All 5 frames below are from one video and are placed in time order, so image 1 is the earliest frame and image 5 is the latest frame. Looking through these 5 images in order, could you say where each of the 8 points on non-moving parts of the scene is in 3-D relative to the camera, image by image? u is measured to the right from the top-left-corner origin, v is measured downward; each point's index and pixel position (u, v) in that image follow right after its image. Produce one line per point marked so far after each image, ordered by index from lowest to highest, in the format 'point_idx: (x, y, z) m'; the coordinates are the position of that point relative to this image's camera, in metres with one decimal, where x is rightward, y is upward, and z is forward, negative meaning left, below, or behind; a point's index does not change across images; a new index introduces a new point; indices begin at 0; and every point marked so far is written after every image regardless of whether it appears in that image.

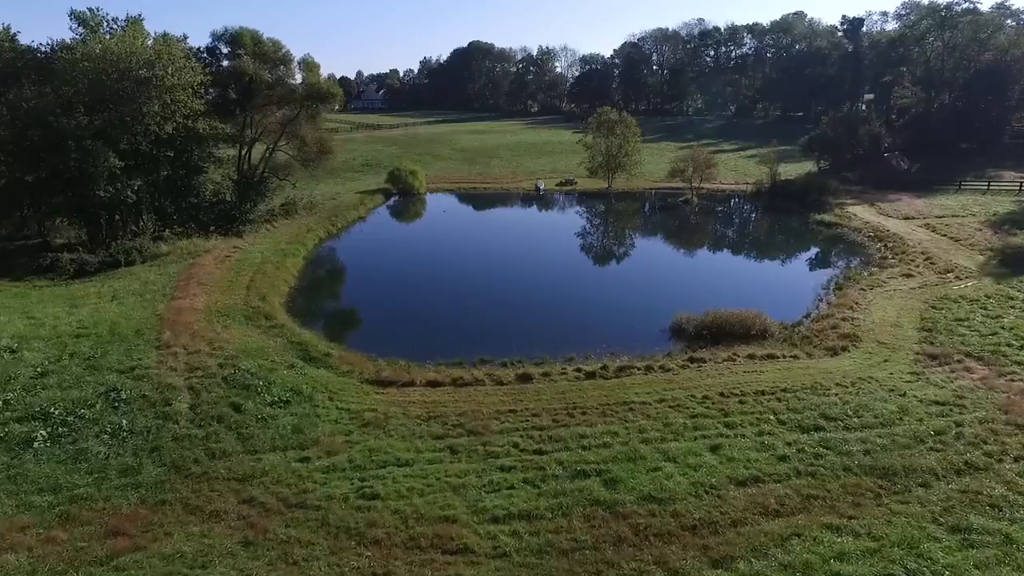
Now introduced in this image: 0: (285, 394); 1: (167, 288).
0: (-3.8, -1.8, +9.2) m
1: (-9.2, 0.0, +14.8) m
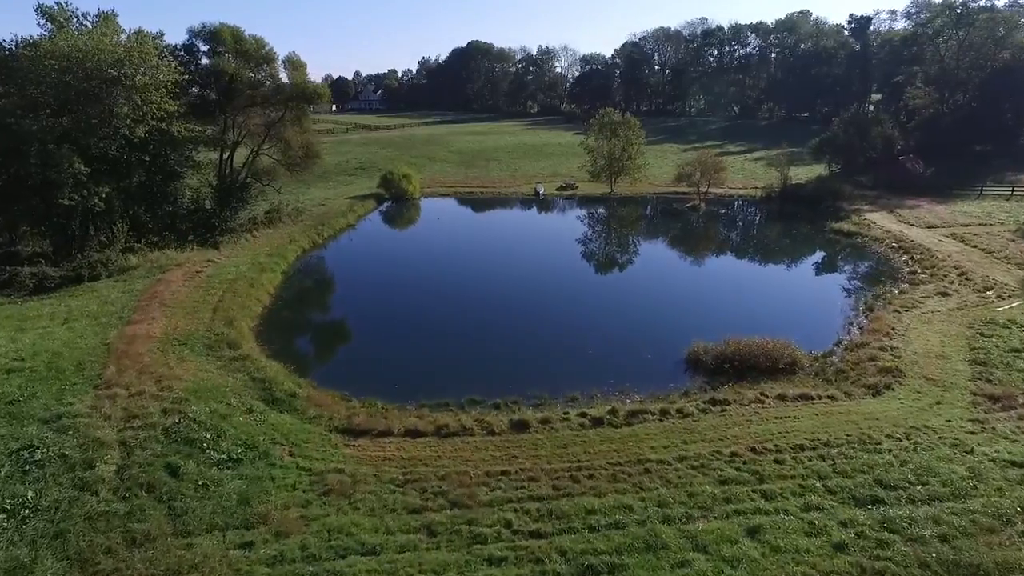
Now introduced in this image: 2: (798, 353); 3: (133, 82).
0: (-3.9, -2.3, +7.8) m
1: (-9.3, -0.5, +13.4) m
2: (+5.7, -1.3, +11.0) m
3: (-12.9, +7.0, +18.9) m
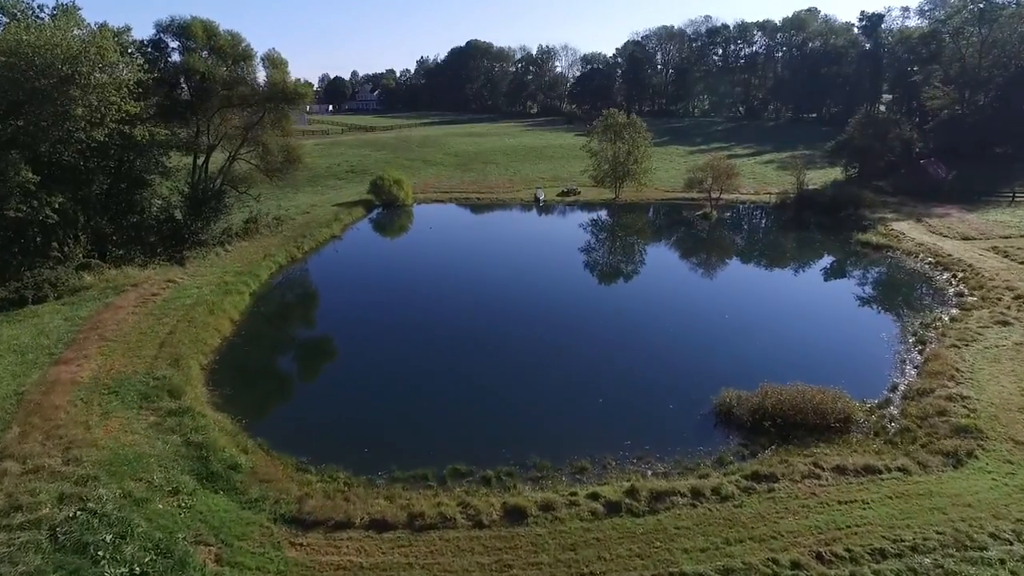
0: (-4.0, -2.9, +5.9) m
1: (-9.4, -1.1, +11.6) m
2: (+5.6, -1.9, +9.2) m
3: (-13.0, +6.4, +17.1) m
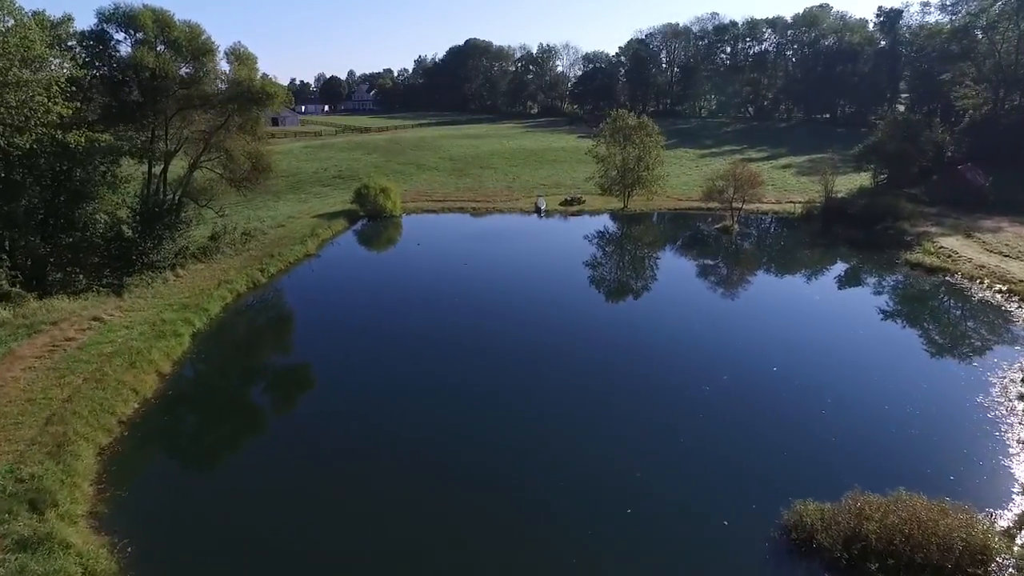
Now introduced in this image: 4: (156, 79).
0: (-4.0, -3.8, +3.3) m
1: (-9.5, -2.0, +8.9) m
2: (+5.5, -2.8, +6.5) m
3: (-13.1, +5.5, +14.4) m
4: (-11.8, +6.9, +18.3) m
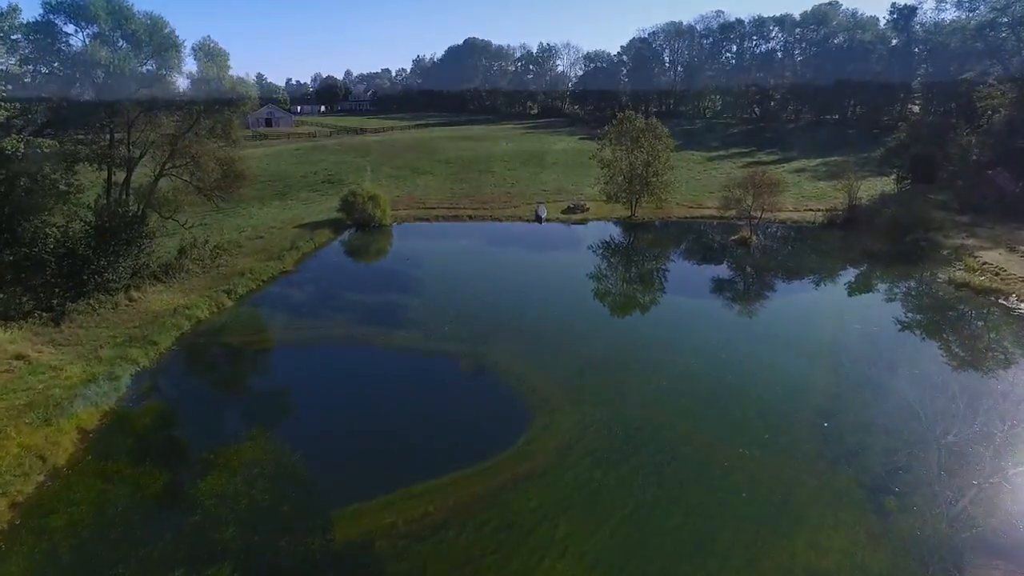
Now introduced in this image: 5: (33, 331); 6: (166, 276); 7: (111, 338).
0: (-4.1, -4.4, +1.4) m
1: (-9.6, -2.7, +7.0) m
2: (+5.4, -3.4, +4.6) m
3: (-13.2, +4.9, +12.5) m
4: (-11.8, +6.3, +16.4) m
5: (-11.0, -0.8, +13.0) m
6: (-10.5, +0.6, +17.9) m
7: (-9.1, -0.9, +13.1) m
